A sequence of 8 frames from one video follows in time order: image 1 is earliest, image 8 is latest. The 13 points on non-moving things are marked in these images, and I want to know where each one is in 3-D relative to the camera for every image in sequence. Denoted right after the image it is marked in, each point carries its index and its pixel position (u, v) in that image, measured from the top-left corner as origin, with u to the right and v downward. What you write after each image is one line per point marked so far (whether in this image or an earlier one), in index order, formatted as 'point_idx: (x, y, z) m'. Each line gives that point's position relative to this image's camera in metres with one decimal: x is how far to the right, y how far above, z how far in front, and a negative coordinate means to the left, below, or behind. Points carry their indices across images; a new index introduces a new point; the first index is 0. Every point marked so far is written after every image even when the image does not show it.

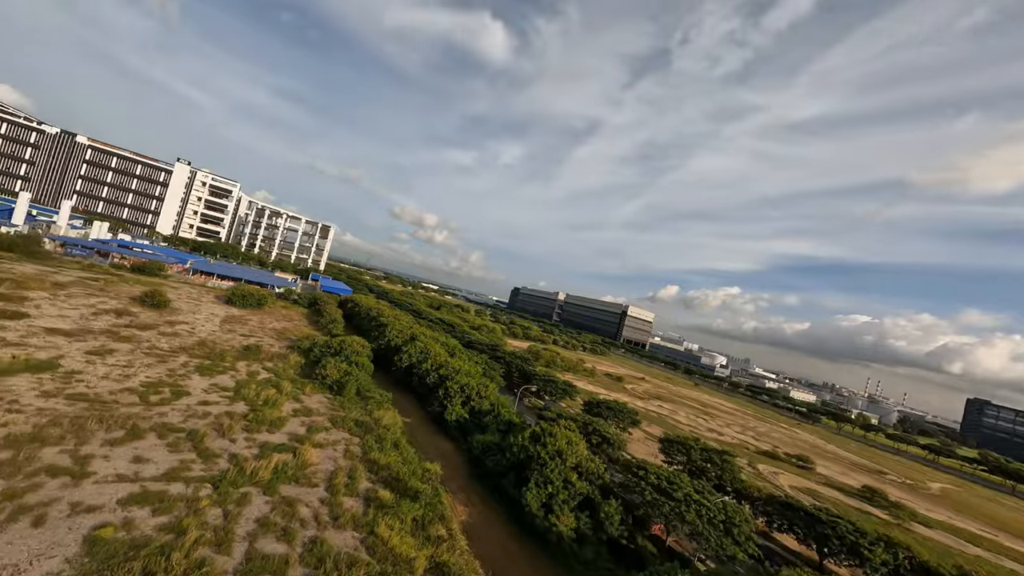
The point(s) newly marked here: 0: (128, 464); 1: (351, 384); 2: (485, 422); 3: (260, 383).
0: (-9.3, -4.3, +7.8) m
1: (-8.1, -4.9, +16.8) m
2: (-1.1, -5.8, +14.4) m
3: (-11.5, -4.4, +15.2) m
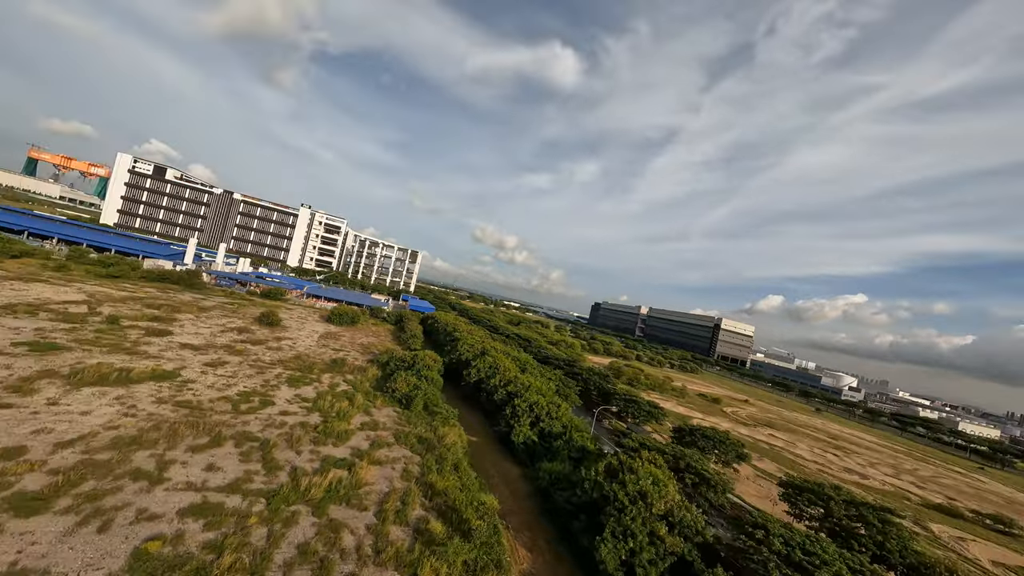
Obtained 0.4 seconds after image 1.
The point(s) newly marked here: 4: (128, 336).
0: (-7.8, -4.7, +8.2) m
1: (-4.6, -5.5, +16.6) m
2: (+1.7, -6.1, +12.7) m
3: (-8.3, -5.1, +15.9) m
4: (-20.2, -2.5, +17.5) m
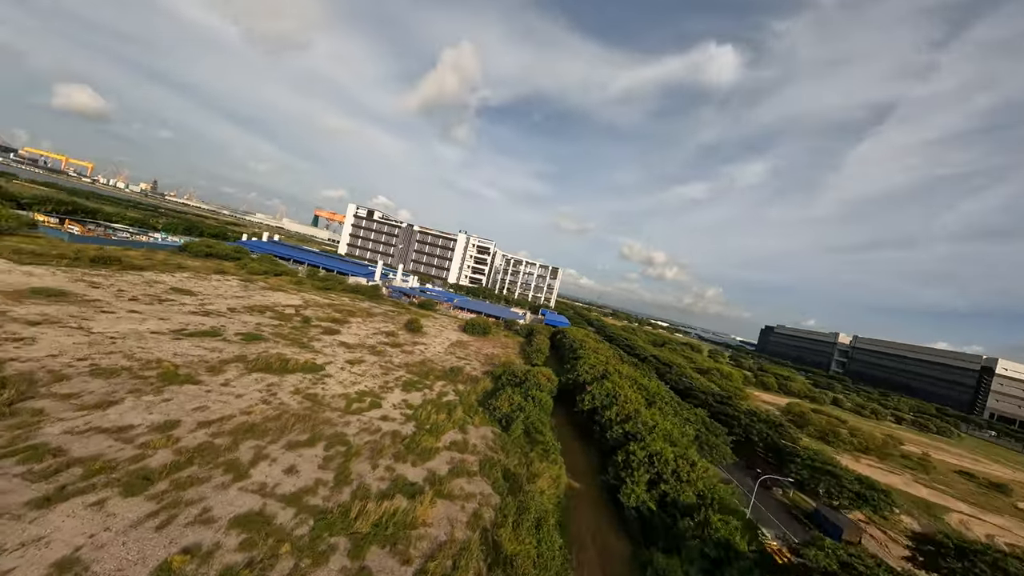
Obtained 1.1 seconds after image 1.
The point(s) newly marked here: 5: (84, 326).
0: (-6.0, -4.7, +8.4) m
1: (+0.3, -6.0, +14.8) m
2: (+4.5, -6.4, +8.7) m
3: (-3.4, -5.5, +15.6) m
4: (-13.5, -3.0, +21.9) m
5: (-18.8, -1.7, +14.3) m
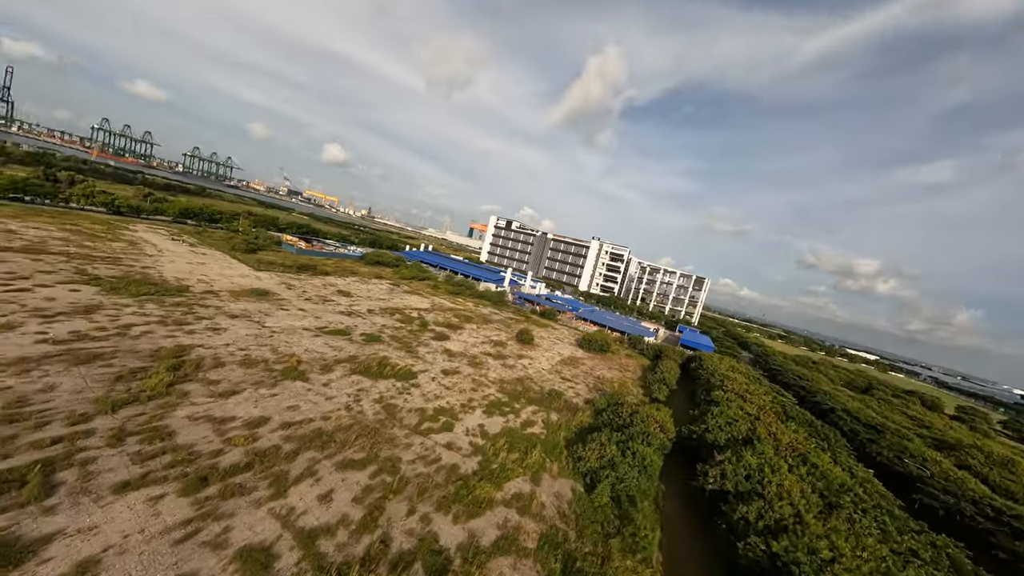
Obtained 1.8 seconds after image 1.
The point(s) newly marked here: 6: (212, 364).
0: (-4.9, -5.1, +8.0) m
1: (+3.3, -6.8, +11.5) m
2: (+4.9, -7.2, +4.2) m
3: (+0.3, -6.2, +13.7) m
4: (-6.5, -3.5, +23.4) m
5: (-14.2, -1.8, +18.5) m
6: (-11.8, -3.0, +12.9) m
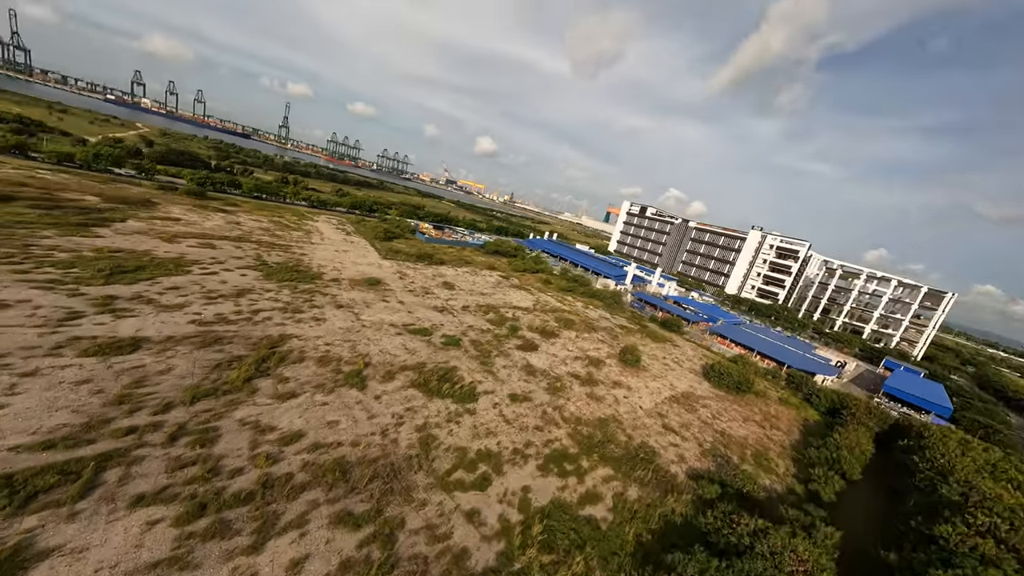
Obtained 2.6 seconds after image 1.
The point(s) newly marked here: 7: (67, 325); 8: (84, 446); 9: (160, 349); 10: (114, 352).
0: (-5.0, -5.9, +7.1) m
1: (+3.8, -8.2, +7.3) m
2: (+2.4, -9.0, 0.0) m
3: (+1.9, -7.3, +10.5) m
4: (-0.5, -3.7, +21.9) m
5: (-9.4, -1.5, +20.1) m
6: (-9.3, -3.0, +14.0) m
7: (-16.6, -1.3, +12.2) m
8: (-10.8, -4.0, +8.3) m
9: (-13.2, -2.2, +12.4) m
10: (-14.0, -2.2, +11.6) m
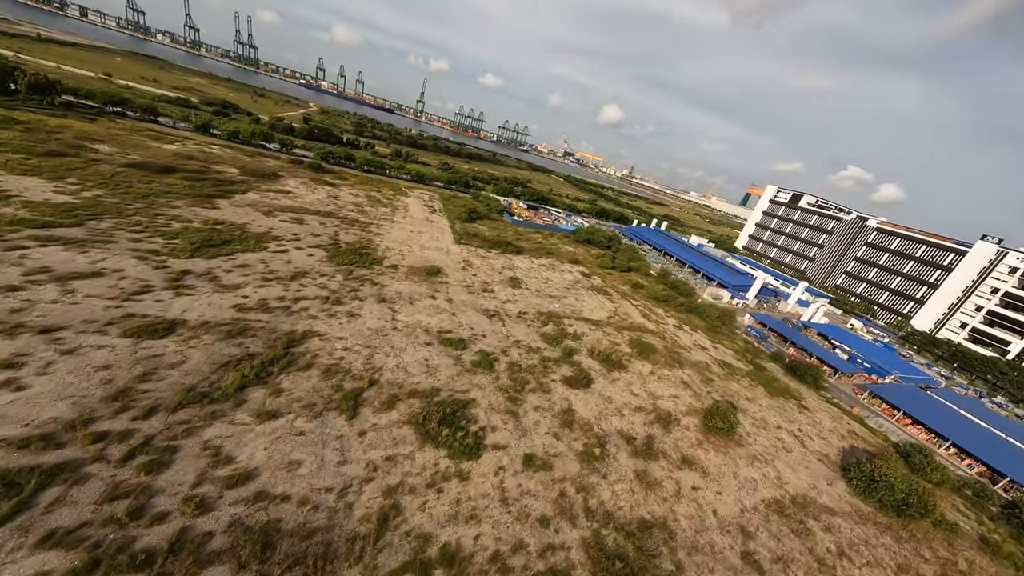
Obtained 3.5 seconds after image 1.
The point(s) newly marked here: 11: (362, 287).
0: (-6.9, -7.0, +5.7) m
1: (+1.2, -10.5, +3.6) m
2: (-2.4, -11.4, -2.9) m
3: (+0.4, -9.2, +7.1) m
4: (+2.1, -4.7, +18.3) m
5: (-6.6, -1.3, +19.0) m
6: (-8.5, -3.1, +13.4) m
7: (-15.7, -0.5, +13.6) m
8: (-11.8, -4.2, +8.4) m
9: (-12.6, -1.9, +12.8) m
10: (-13.6, -1.7, +12.3) m
11: (-9.1, 0.0, +19.9) m
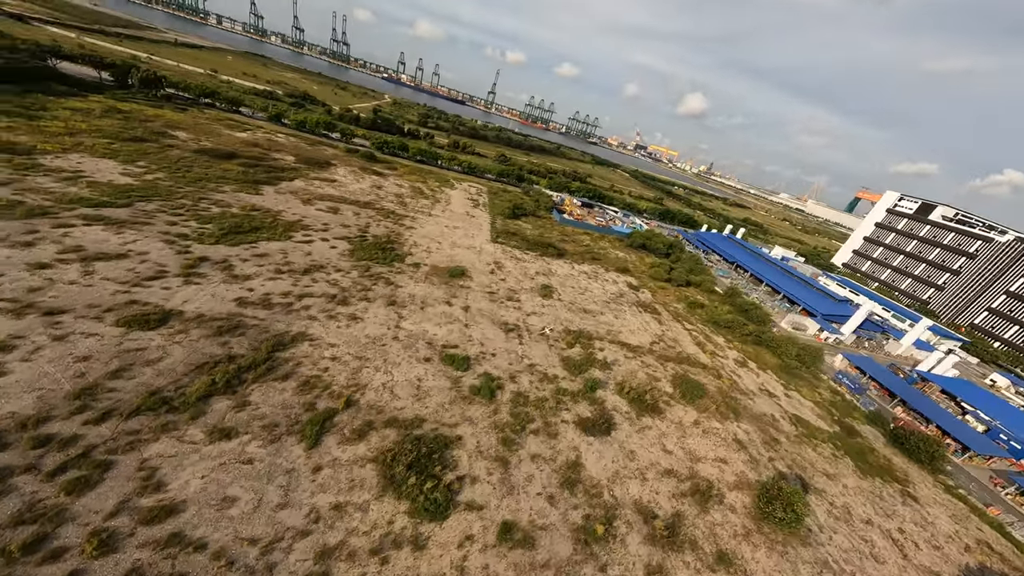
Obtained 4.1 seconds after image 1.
0: (-8.7, -7.3, +4.7) m
1: (-1.4, -11.6, +1.4) m
2: (-6.1, -12.3, -4.4) m
3: (-1.5, -10.2, +4.9) m
4: (+2.4, -5.7, +15.5) m
5: (-5.7, -1.5, +17.5) m
6: (-8.7, -3.2, +12.4) m
7: (-15.5, +0.1, +13.8) m
8: (-12.8, -4.0, +8.1) m
9: (-12.7, -1.6, +12.5) m
10: (-13.7, -1.4, +12.1) m
11: (-7.8, 0.0, +18.8) m
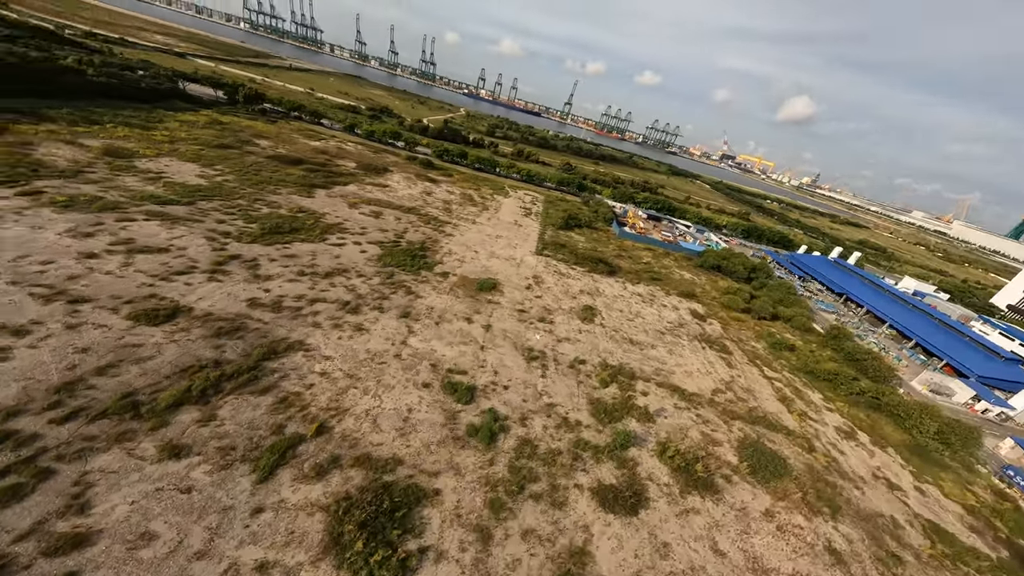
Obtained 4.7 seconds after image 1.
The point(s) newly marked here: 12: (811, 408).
0: (-10.5, -7.2, +3.9) m
1: (-4.3, -11.9, -0.9) m
2: (-10.1, -12.0, -5.7) m
3: (-3.6, -10.6, +2.6) m
4: (+2.5, -6.8, +12.4) m
5: (-4.7, -2.1, +16.0) m
6: (-8.7, -3.4, +11.5) m
7: (-14.9, +0.3, +14.2) m
8: (-13.6, -3.8, +8.0) m
9: (-12.5, -1.5, +12.4) m
10: (-13.6, -1.2, +12.2) m
11: (-6.4, -0.4, +17.7) m
12: (+17.8, -7.1, +19.5) m
